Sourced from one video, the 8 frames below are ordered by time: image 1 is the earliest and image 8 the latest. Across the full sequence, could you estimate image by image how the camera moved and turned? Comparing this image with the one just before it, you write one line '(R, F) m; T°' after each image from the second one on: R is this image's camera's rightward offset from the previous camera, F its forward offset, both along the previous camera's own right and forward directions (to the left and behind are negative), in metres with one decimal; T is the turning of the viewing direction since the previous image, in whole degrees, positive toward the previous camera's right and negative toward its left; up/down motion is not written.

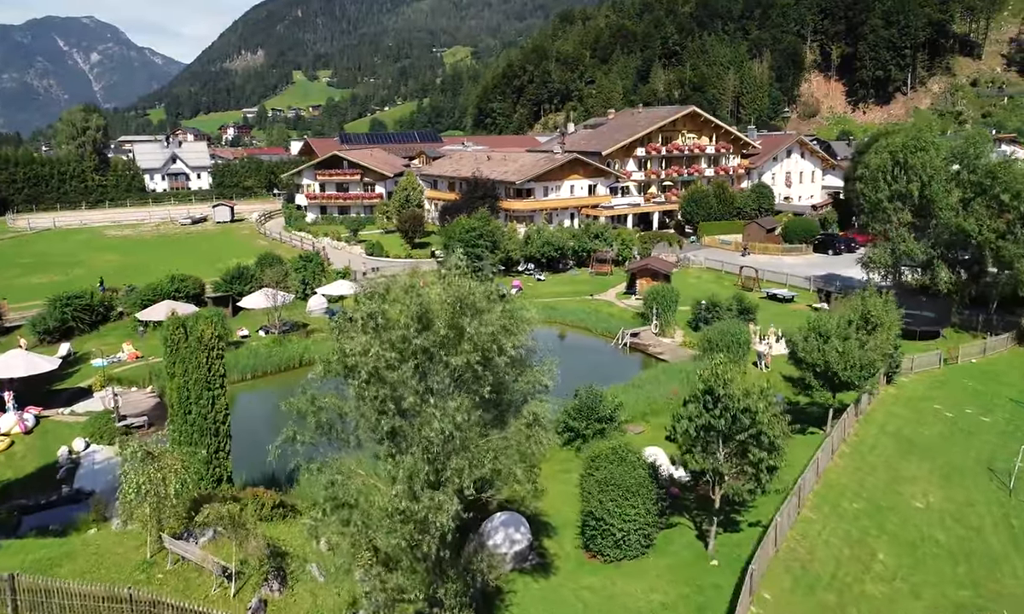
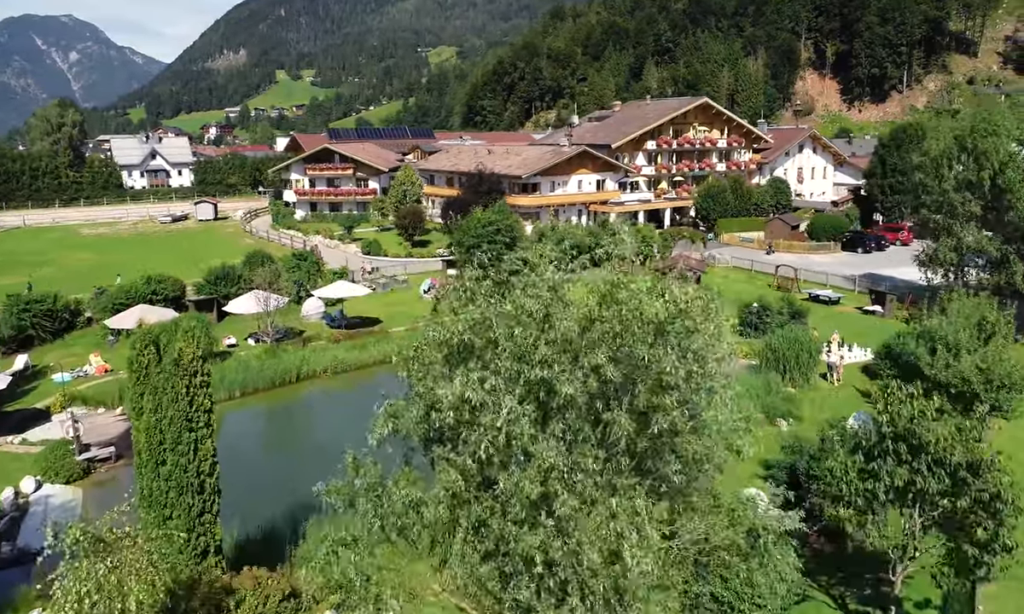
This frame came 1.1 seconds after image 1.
(-1.9, +4.5) m; +1°
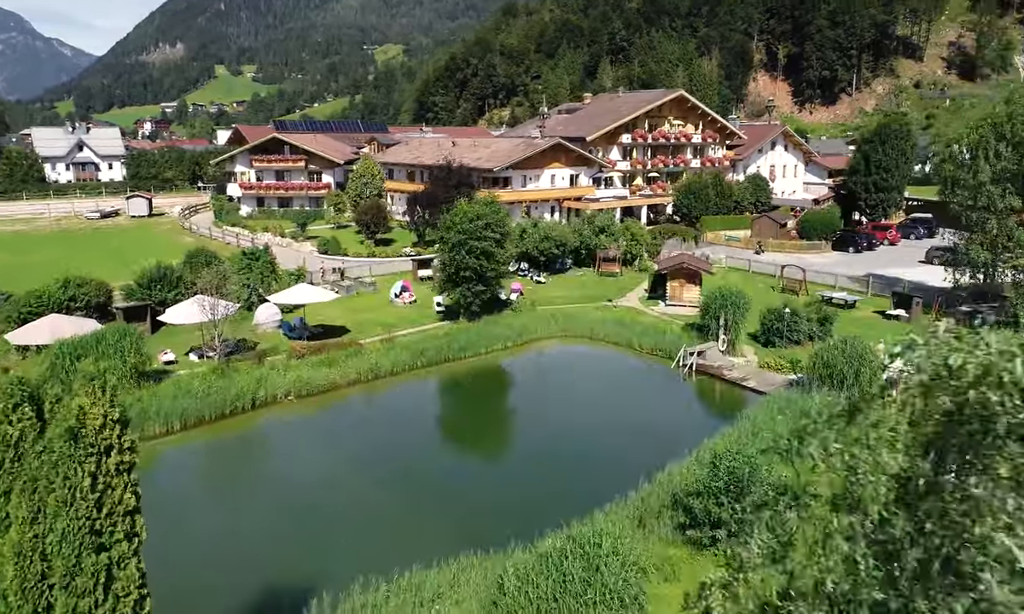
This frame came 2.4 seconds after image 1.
(-1.9, +4.9) m; +4°
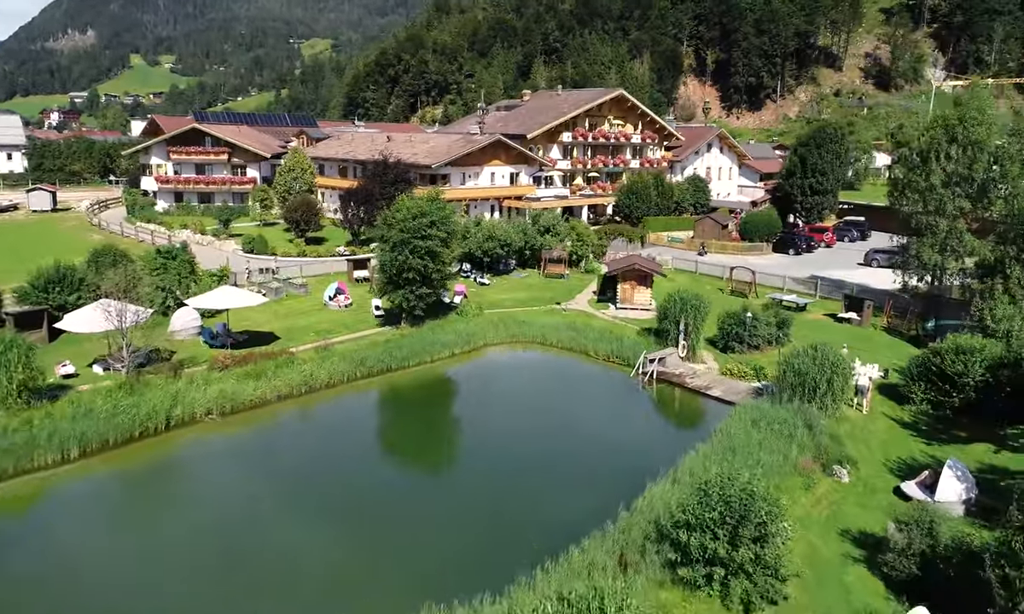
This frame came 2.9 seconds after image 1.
(-0.7, +2.2) m; +6°
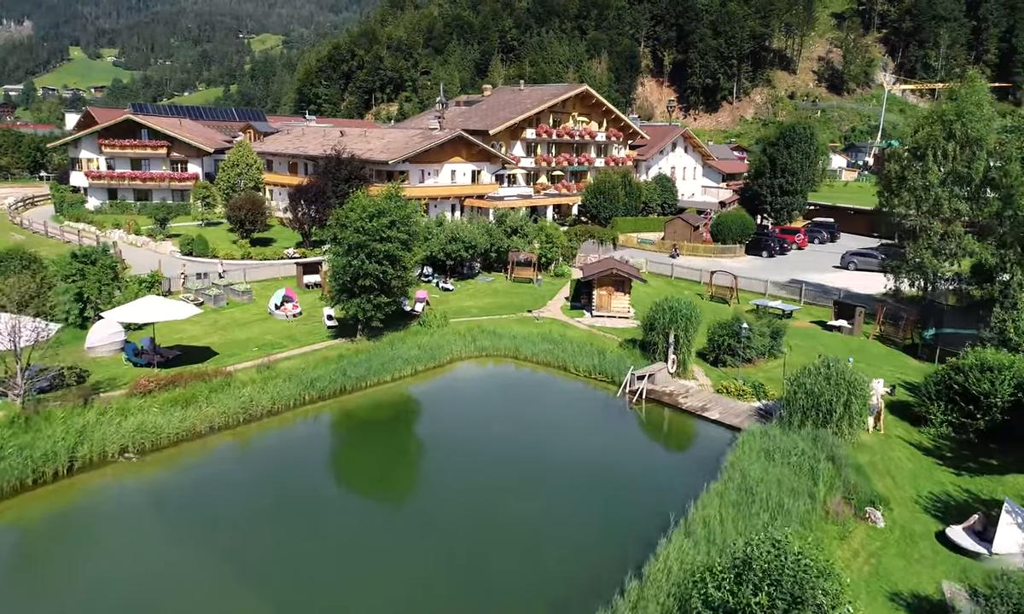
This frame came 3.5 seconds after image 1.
(-0.5, +3.1) m; +4°
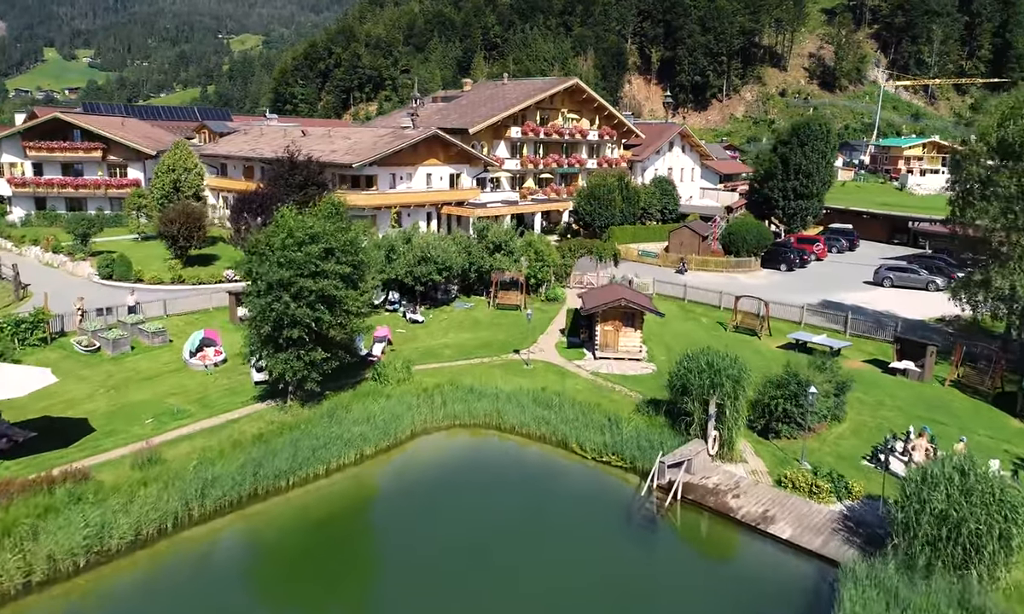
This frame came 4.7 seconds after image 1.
(+0.1, +6.8) m; +1°
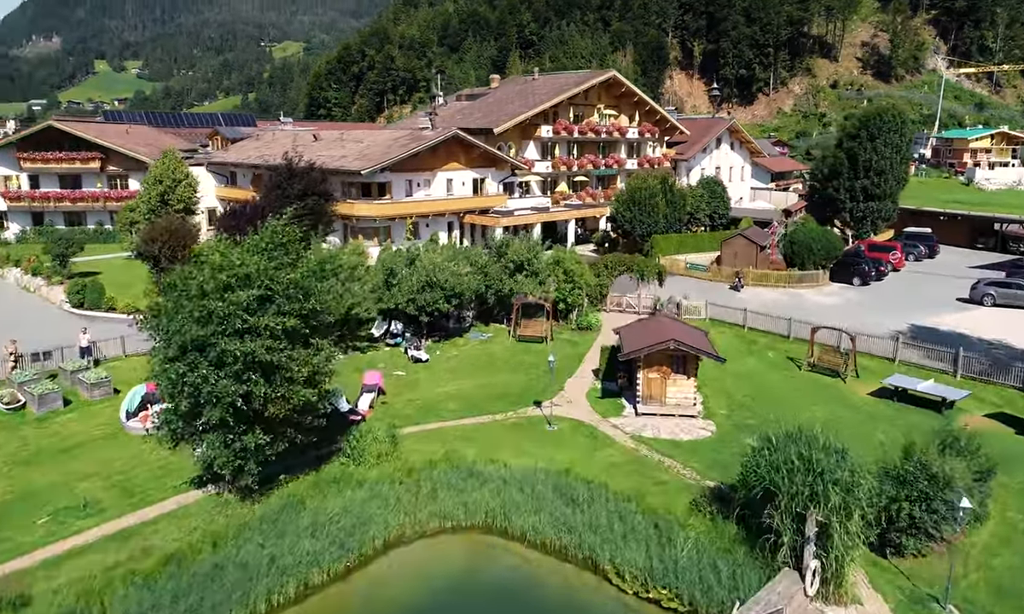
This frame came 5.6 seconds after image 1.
(+0.7, +5.5) m; -3°
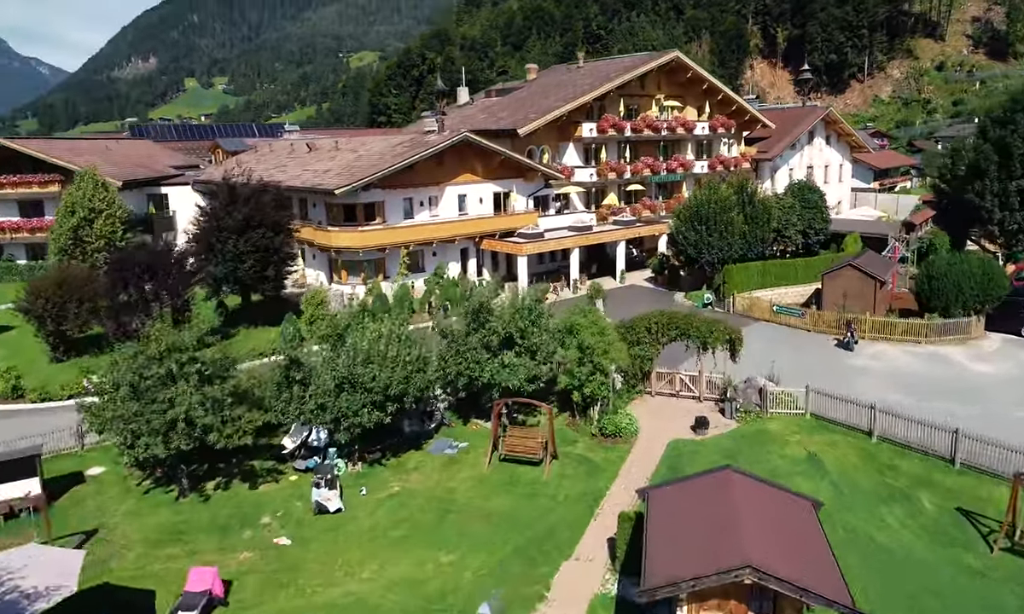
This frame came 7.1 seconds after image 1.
(+2.5, +10.5) m; -6°
